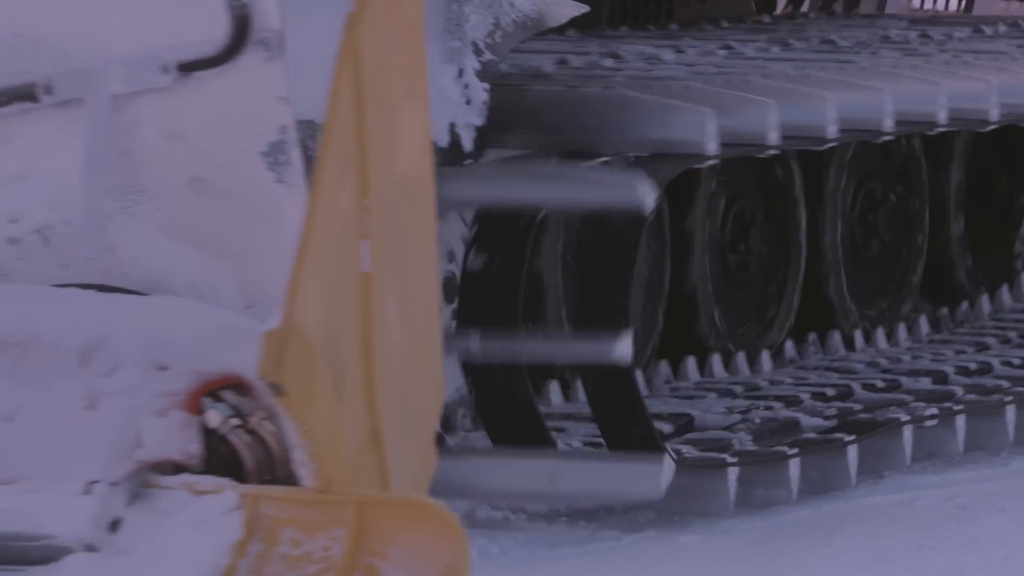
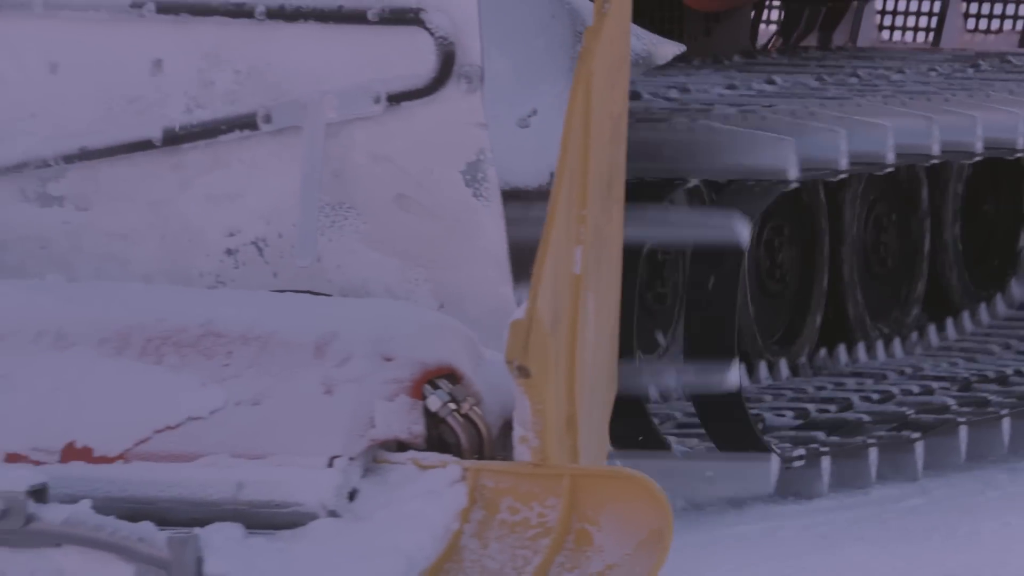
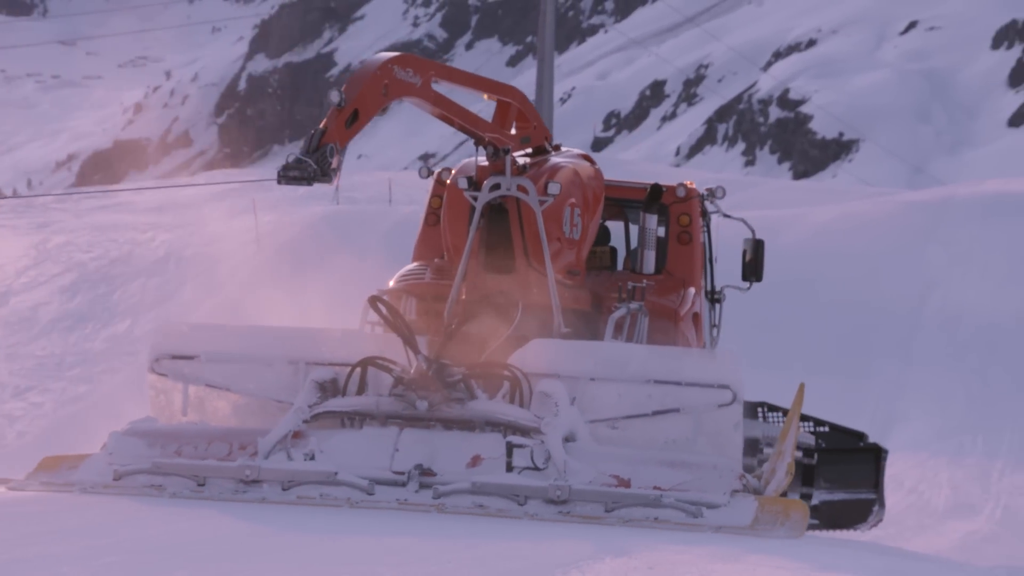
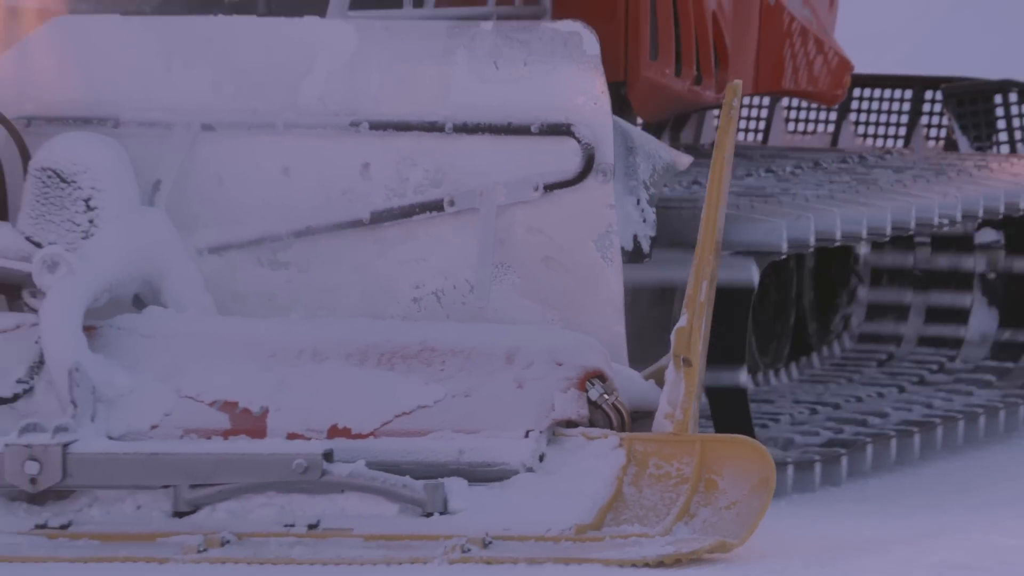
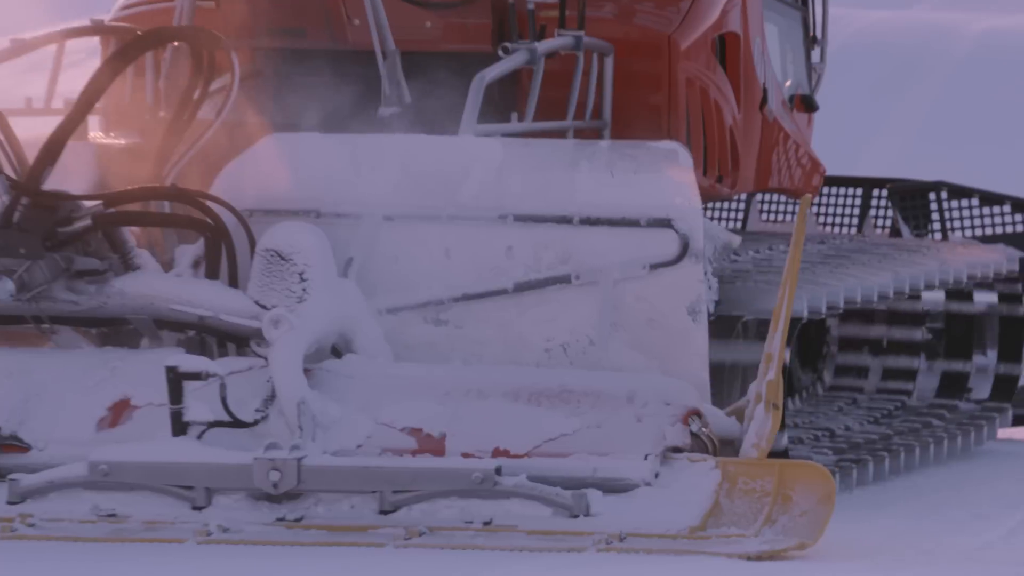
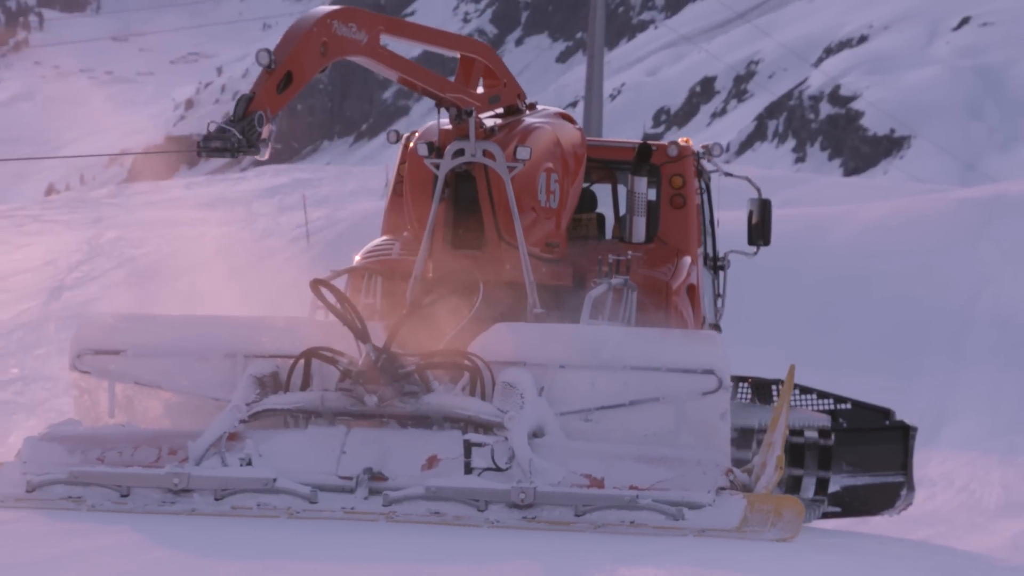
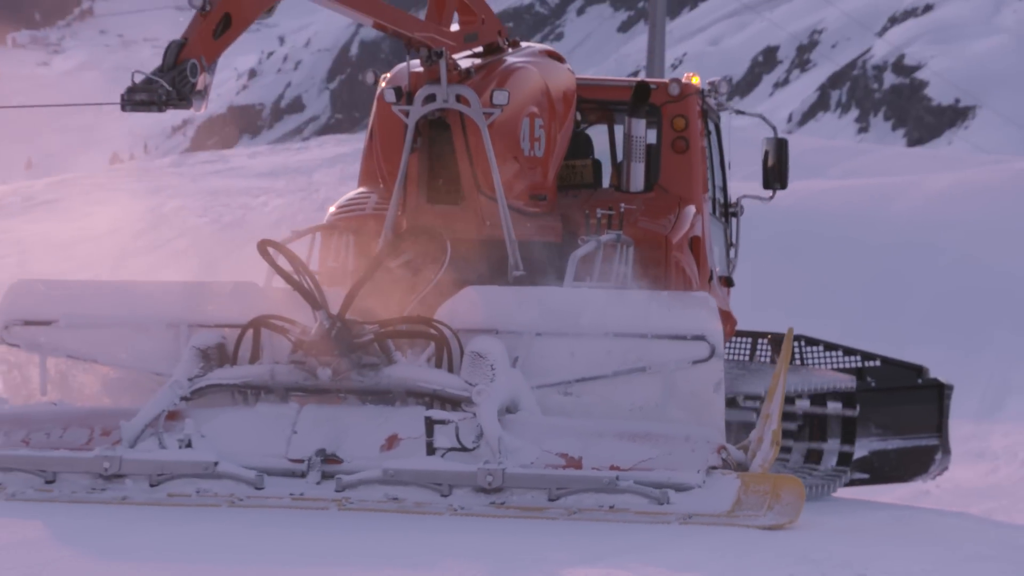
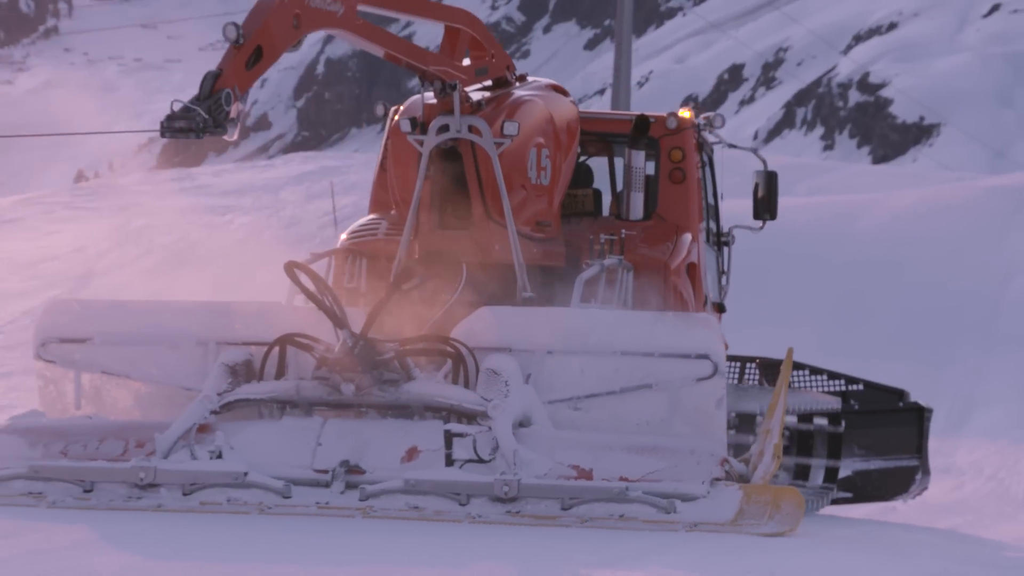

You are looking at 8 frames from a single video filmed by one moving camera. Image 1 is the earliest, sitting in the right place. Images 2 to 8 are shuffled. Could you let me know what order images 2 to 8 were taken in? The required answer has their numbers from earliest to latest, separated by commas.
2, 4, 5, 7, 8, 6, 3
